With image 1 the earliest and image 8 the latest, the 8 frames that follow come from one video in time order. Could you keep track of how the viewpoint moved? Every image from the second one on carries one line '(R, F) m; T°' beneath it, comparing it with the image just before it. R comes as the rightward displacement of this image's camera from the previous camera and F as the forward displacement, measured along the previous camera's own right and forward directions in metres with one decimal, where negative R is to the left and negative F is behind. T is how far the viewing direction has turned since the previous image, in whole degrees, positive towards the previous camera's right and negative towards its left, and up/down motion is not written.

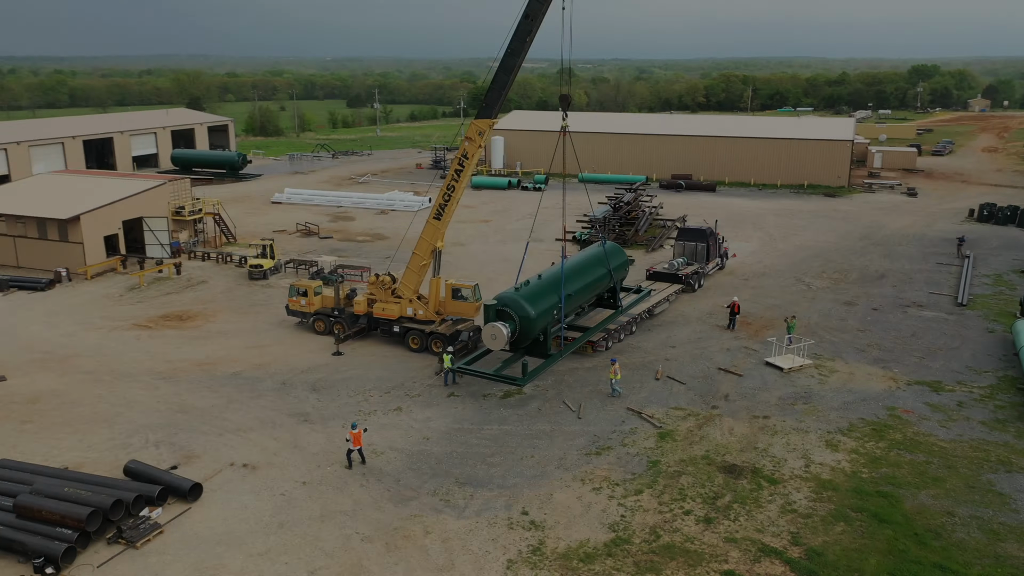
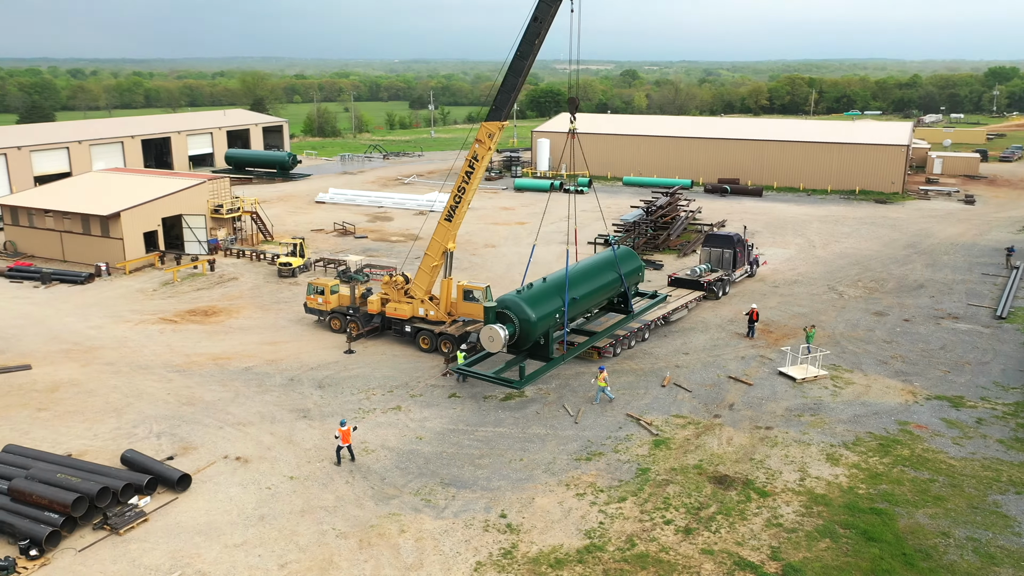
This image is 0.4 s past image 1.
(+1.5, 0.0) m; -4°
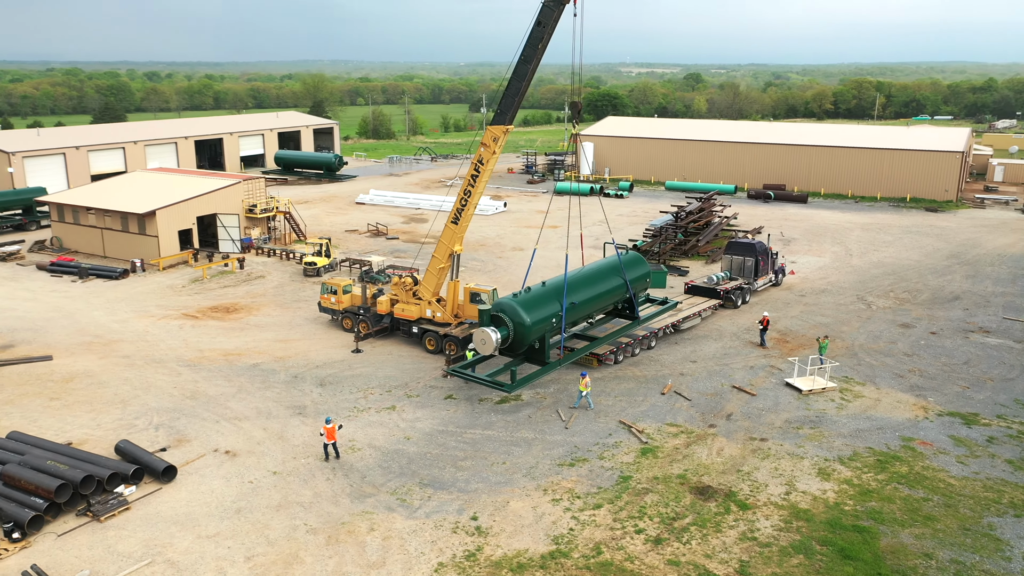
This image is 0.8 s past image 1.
(+1.6, 0.0) m; -4°
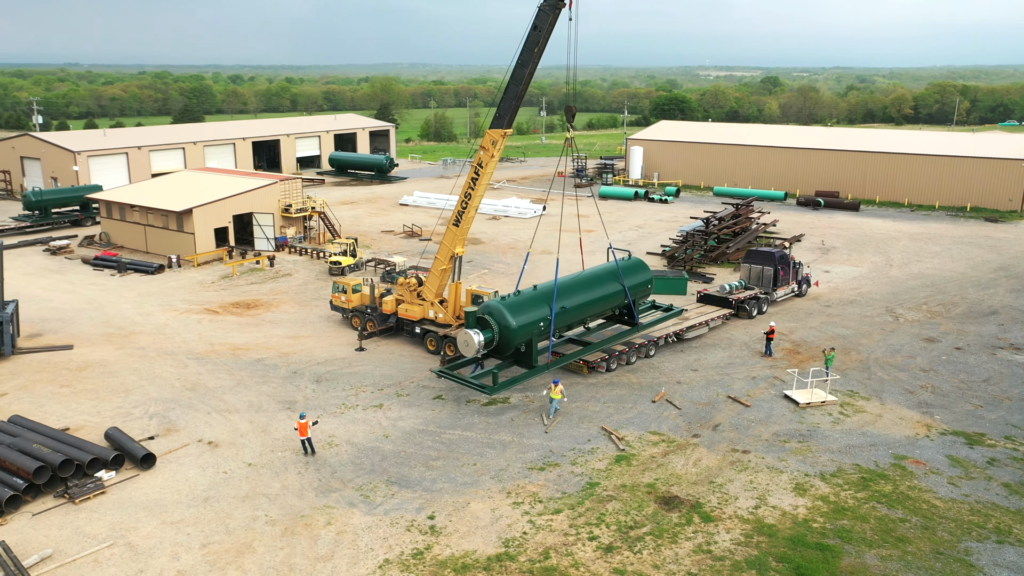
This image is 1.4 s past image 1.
(+2.1, 0.0) m; -5°
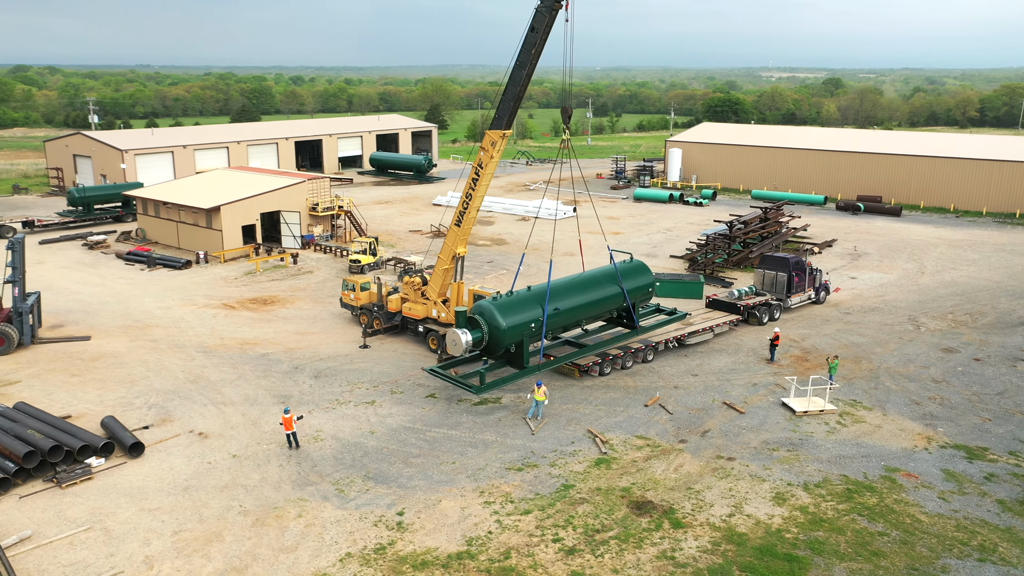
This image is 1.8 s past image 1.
(+1.6, 0.0) m; -4°
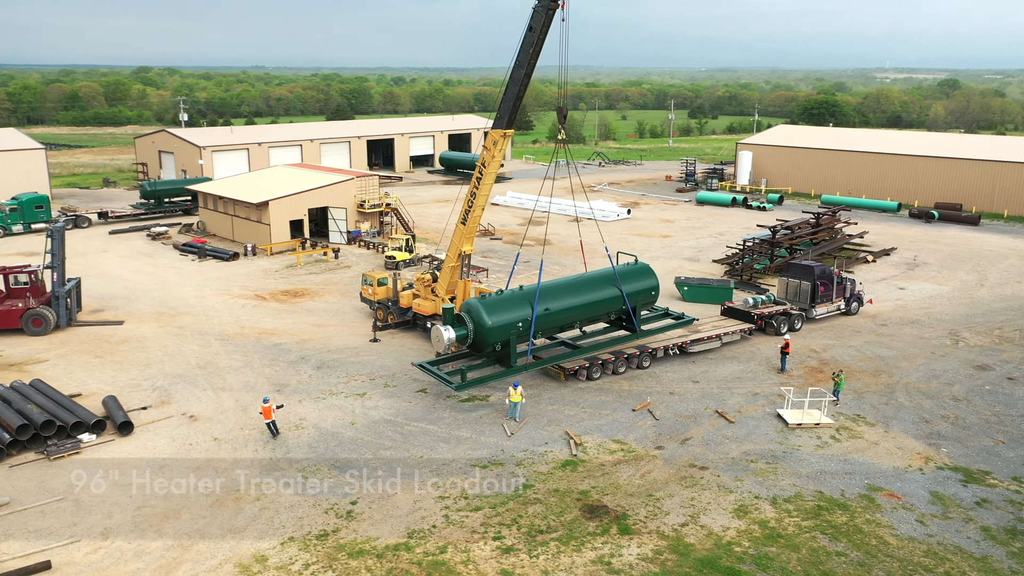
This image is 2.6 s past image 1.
(+2.8, +0.1) m; -7°
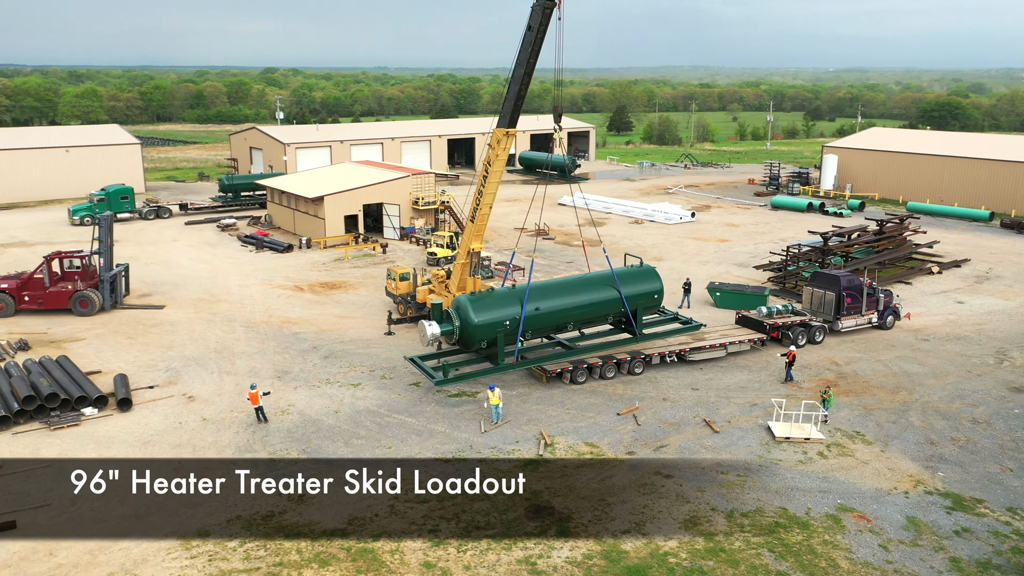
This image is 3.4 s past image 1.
(+3.2, +0.1) m; -8°
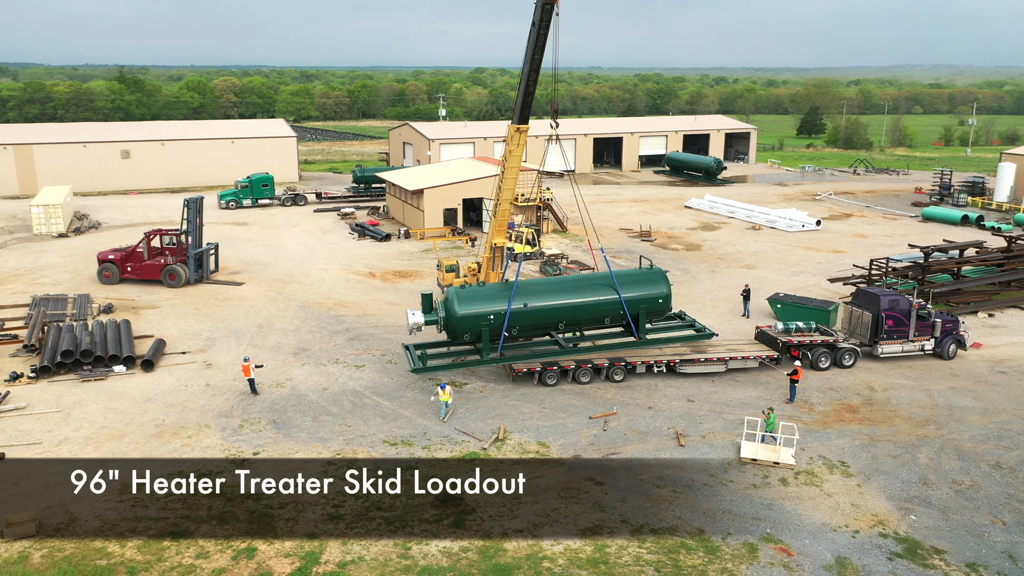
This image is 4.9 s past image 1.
(+5.6, +0.5) m; -14°
